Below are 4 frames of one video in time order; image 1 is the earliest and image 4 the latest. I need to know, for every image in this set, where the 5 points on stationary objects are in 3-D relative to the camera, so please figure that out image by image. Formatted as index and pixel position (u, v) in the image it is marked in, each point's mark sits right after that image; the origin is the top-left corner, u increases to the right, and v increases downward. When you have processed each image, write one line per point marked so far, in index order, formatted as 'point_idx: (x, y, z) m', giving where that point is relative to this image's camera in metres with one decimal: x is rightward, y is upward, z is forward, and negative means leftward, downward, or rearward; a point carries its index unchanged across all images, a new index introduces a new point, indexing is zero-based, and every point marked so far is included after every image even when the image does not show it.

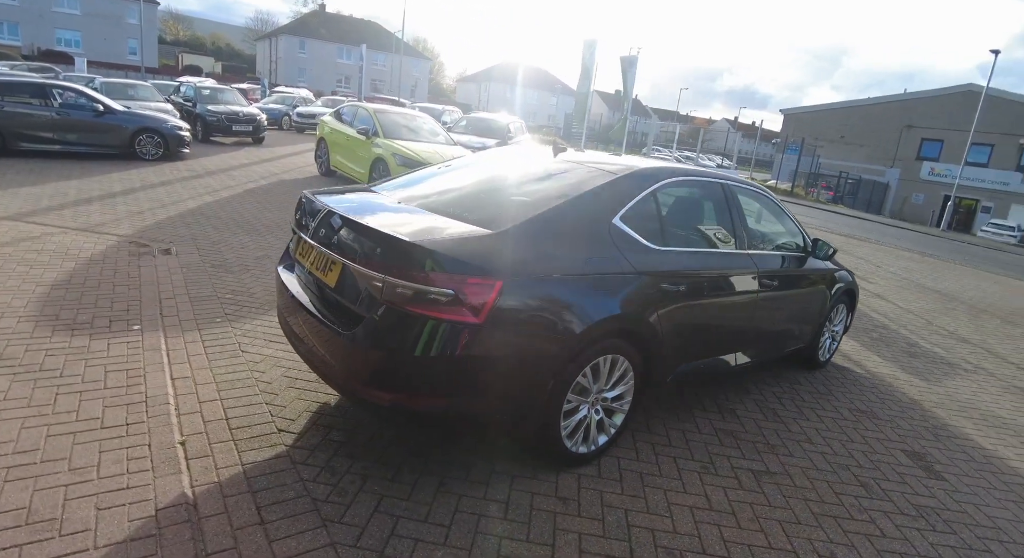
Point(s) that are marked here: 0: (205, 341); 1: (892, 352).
0: (-2.1, -0.4, +3.7) m
1: (+4.1, -0.8, +5.8) m
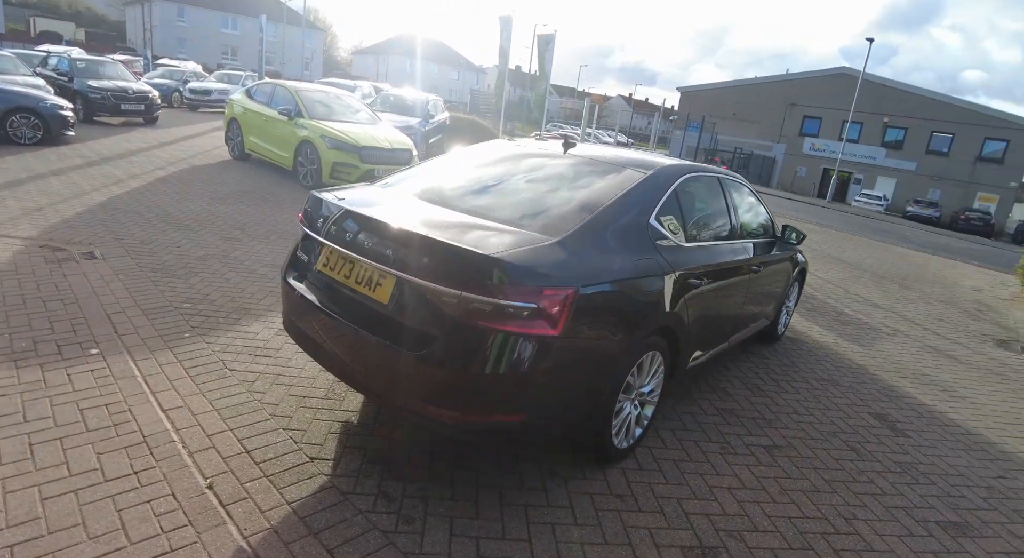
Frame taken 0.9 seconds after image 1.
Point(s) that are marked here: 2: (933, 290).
0: (-2.0, -0.5, +3.2) m
1: (+3.7, -0.5, +6.4) m
2: (+6.5, -0.2, +8.4) m
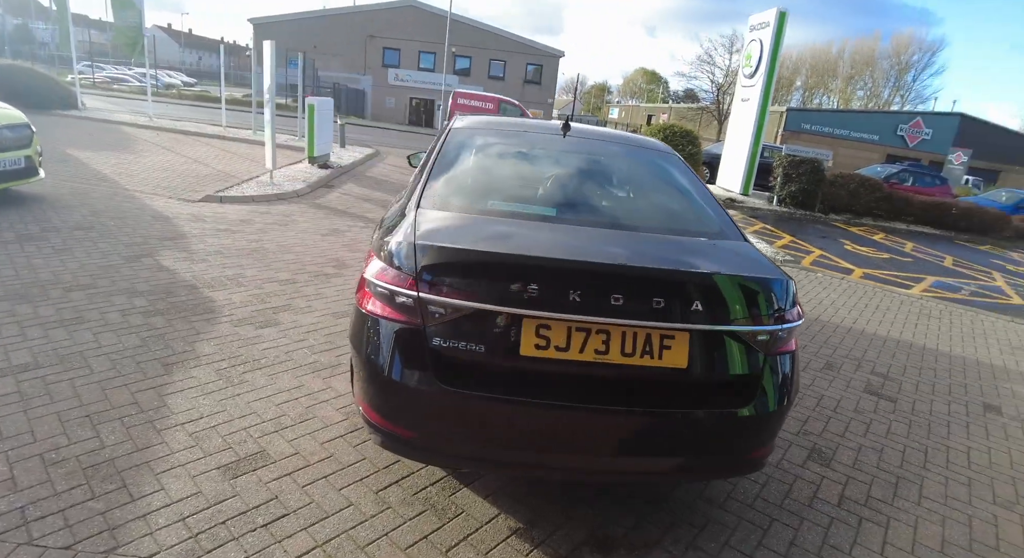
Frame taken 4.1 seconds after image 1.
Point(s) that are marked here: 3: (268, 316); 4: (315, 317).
0: (-1.0, -1.0, +1.7) m
1: (+1.1, +0.5, +7.7) m
2: (+1.8, +1.6, +10.8) m
3: (-1.8, -0.3, +3.9) m
4: (-1.5, -0.3, +4.0) m
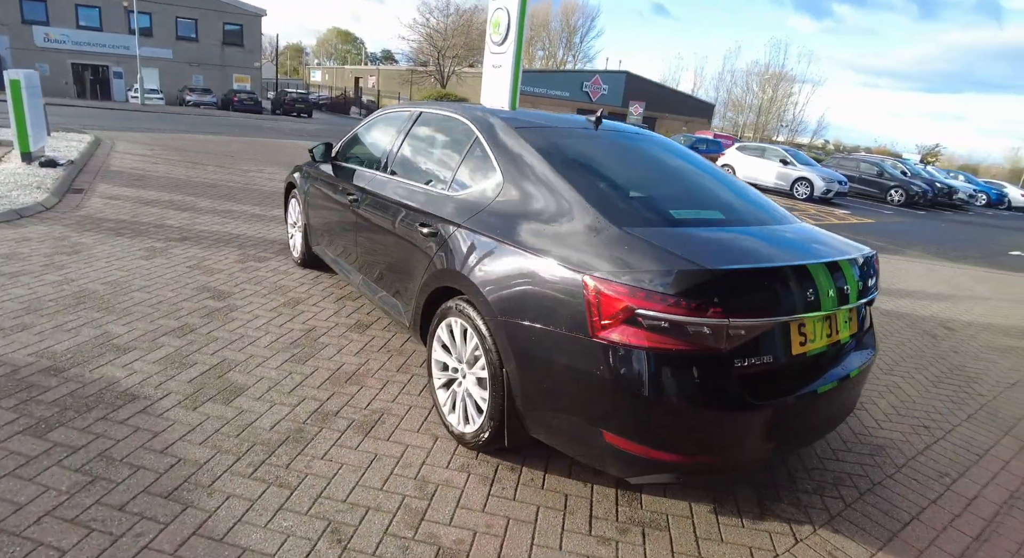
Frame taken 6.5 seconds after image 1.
0: (+0.3, -1.2, +1.3) m
1: (-1.0, +0.8, +7.4) m
2: (-2.0, +2.0, +10.3) m
3: (-1.5, -0.5, +2.9) m
4: (-1.4, -0.5, +3.1) m
